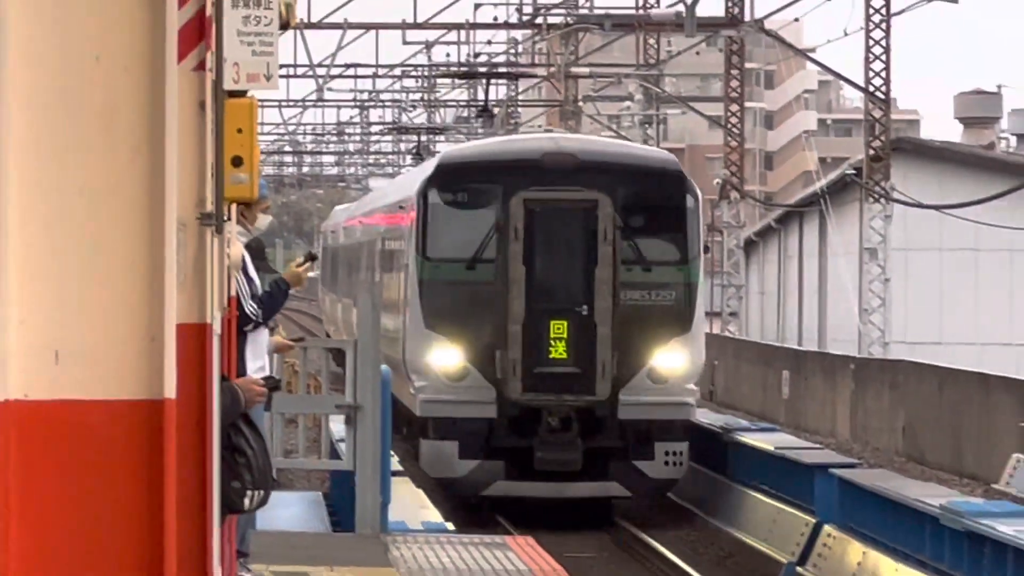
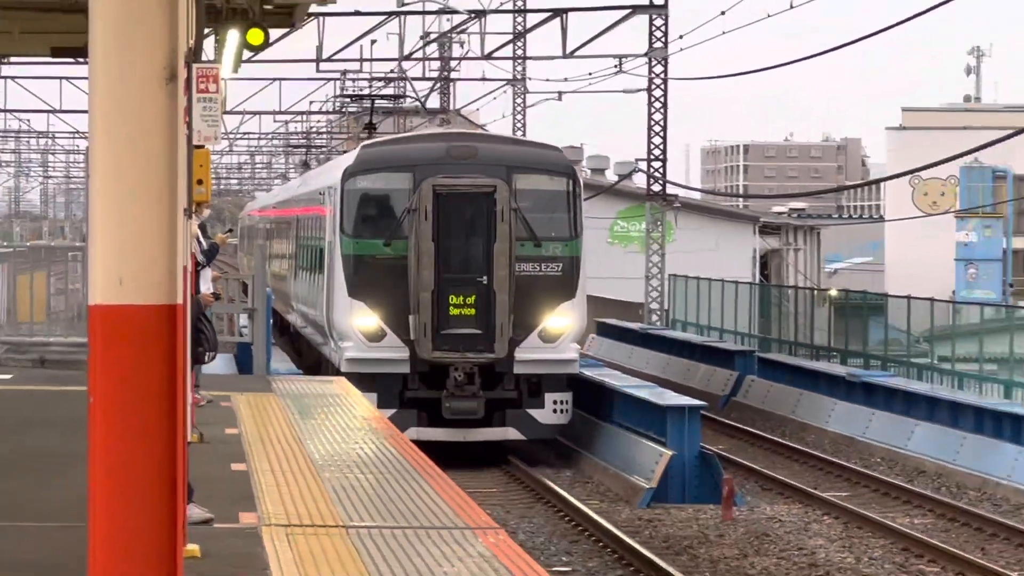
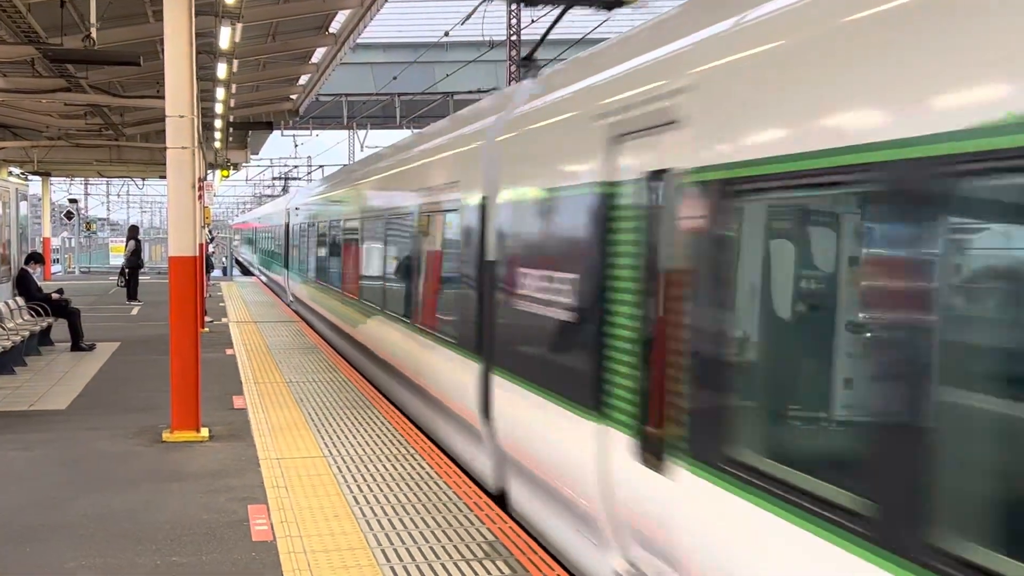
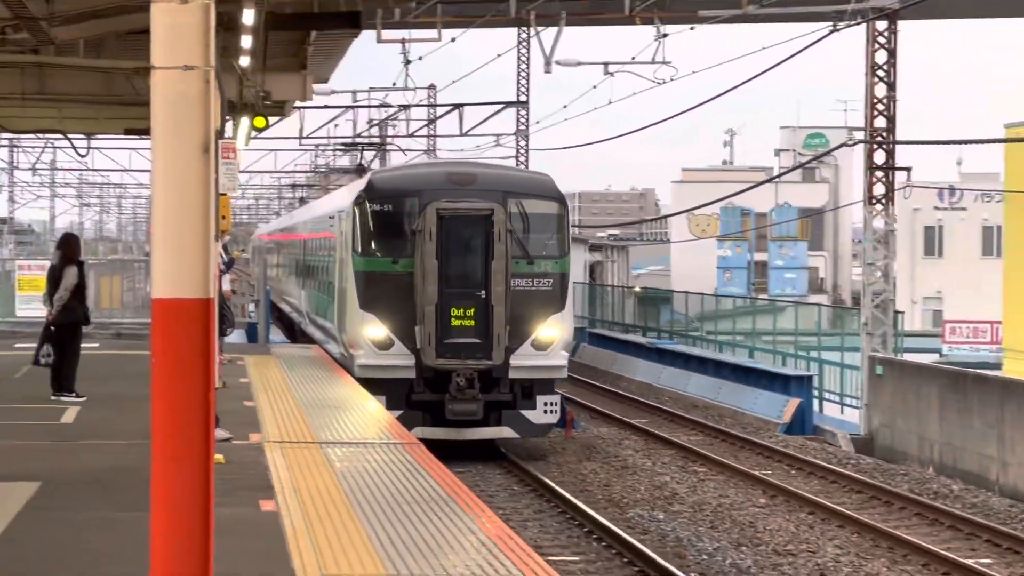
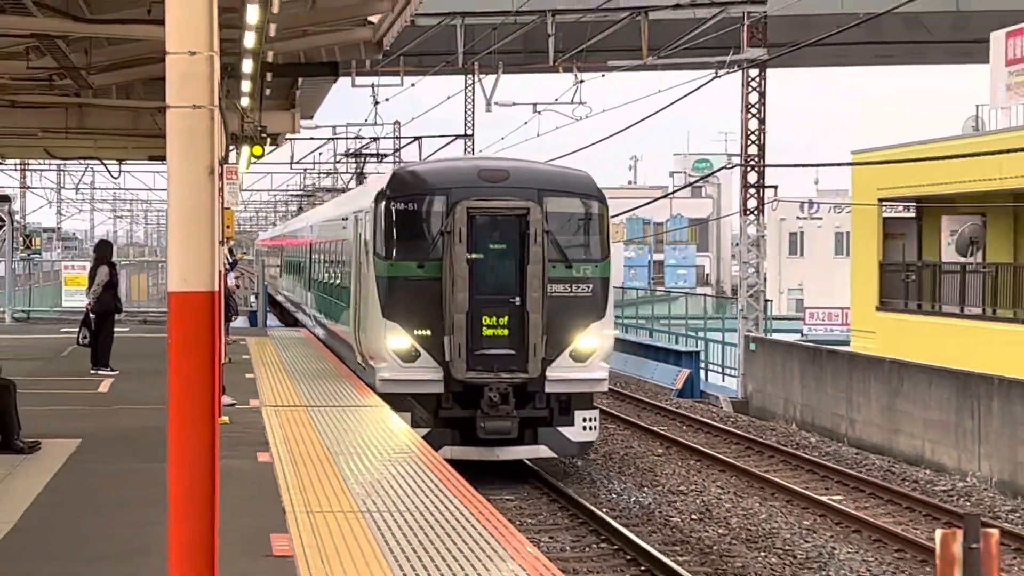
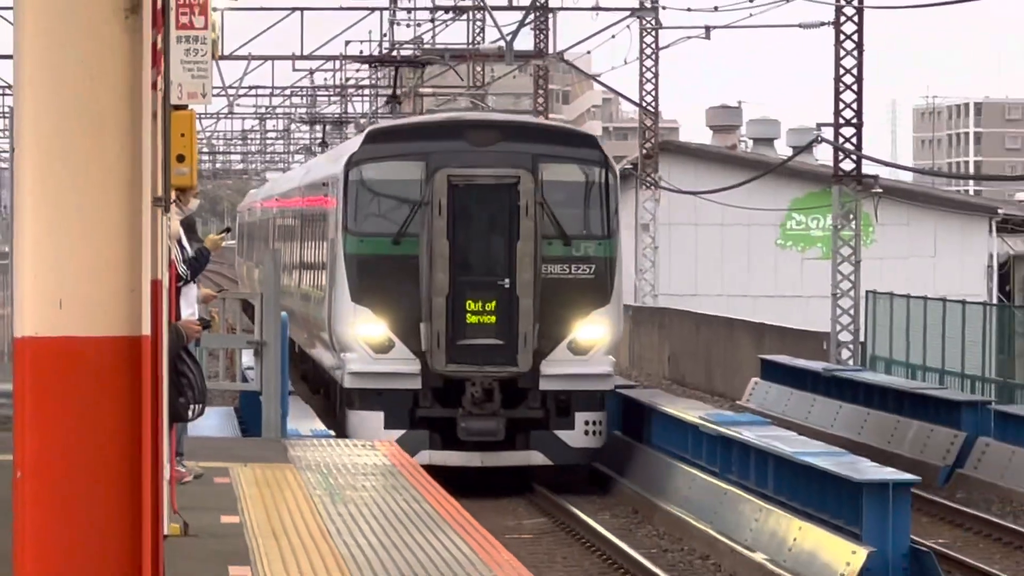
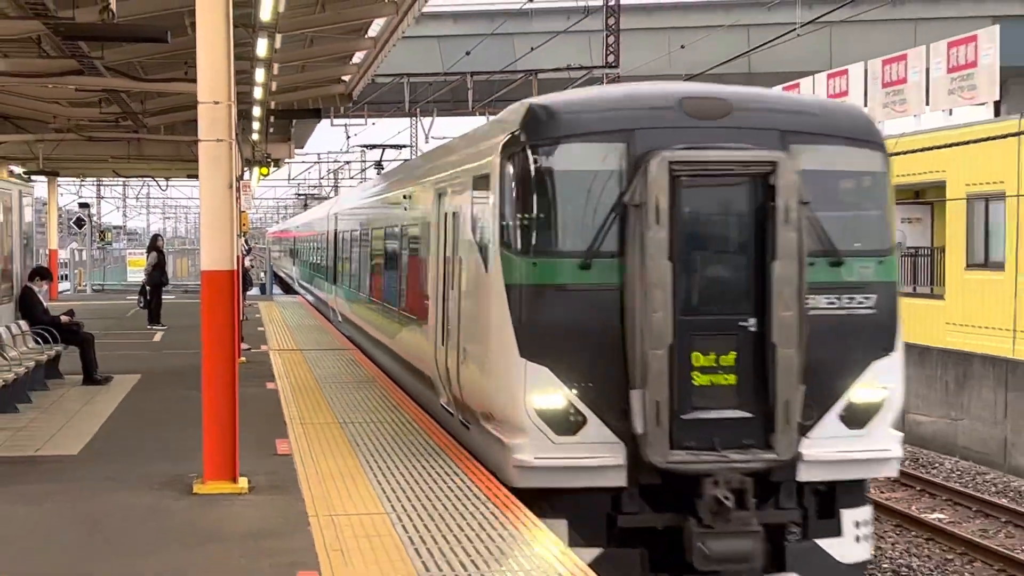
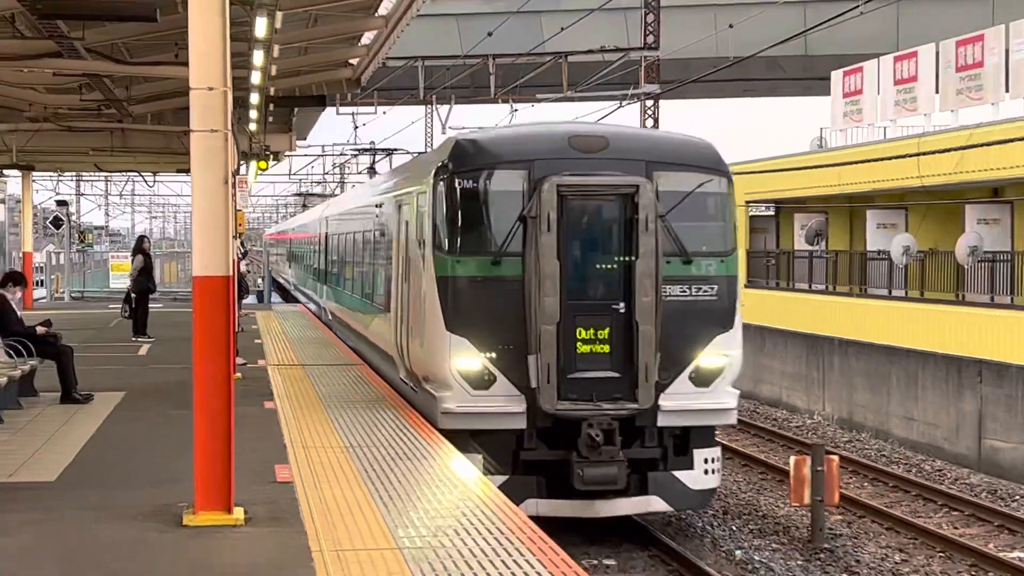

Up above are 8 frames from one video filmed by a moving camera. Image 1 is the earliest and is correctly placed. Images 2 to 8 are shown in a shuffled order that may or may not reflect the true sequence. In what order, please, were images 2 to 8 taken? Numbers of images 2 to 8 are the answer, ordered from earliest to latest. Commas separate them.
6, 2, 4, 5, 8, 7, 3
